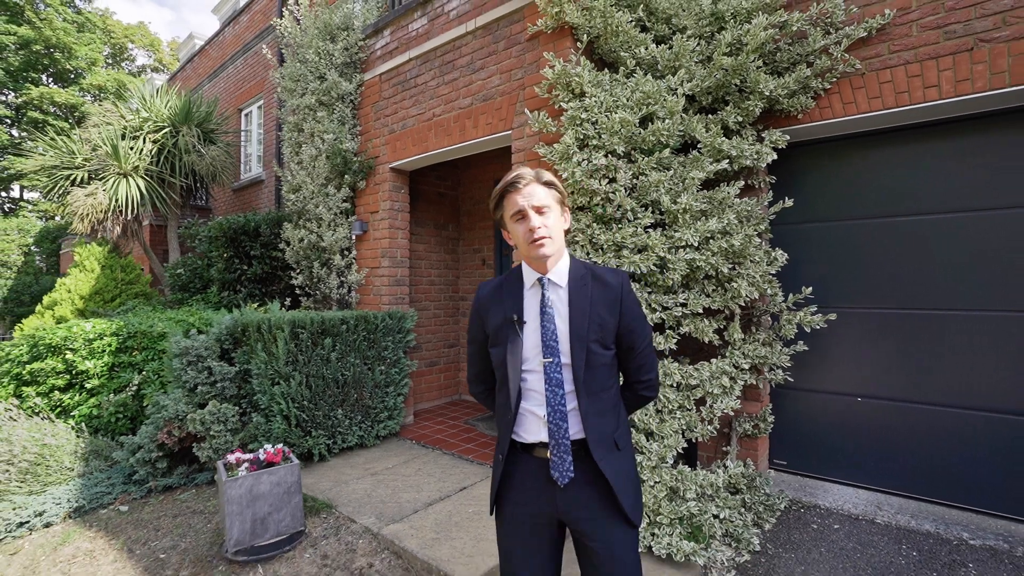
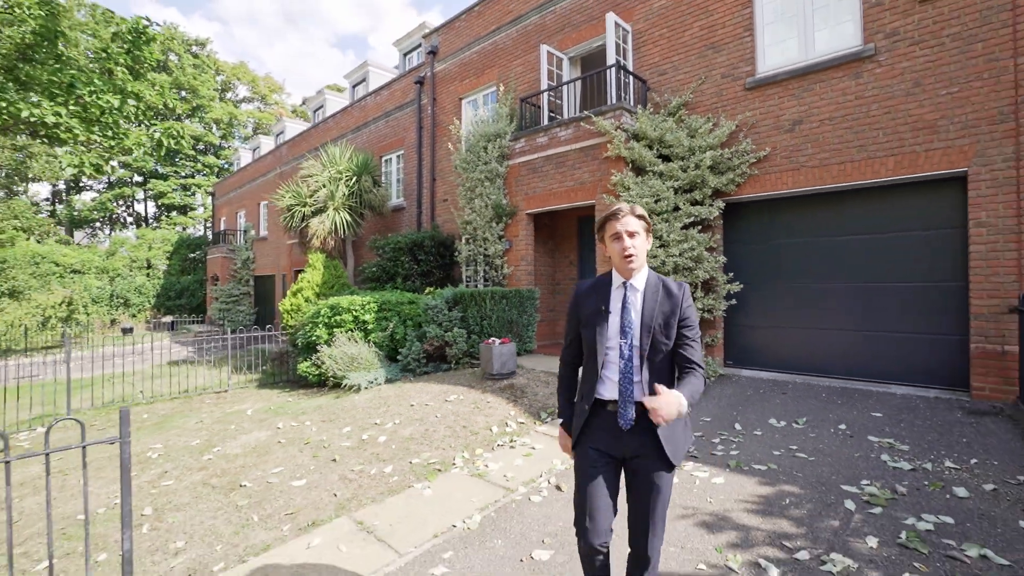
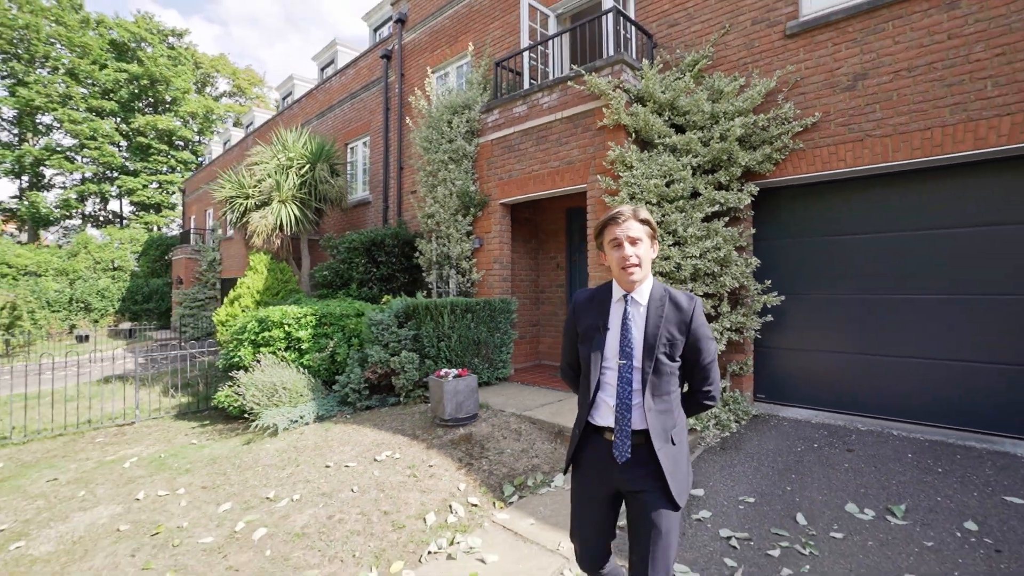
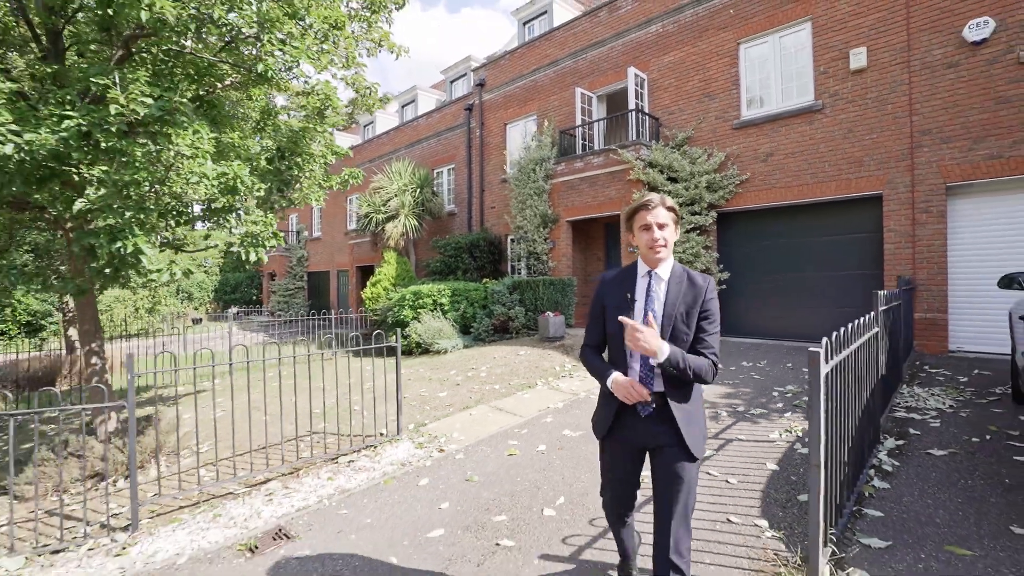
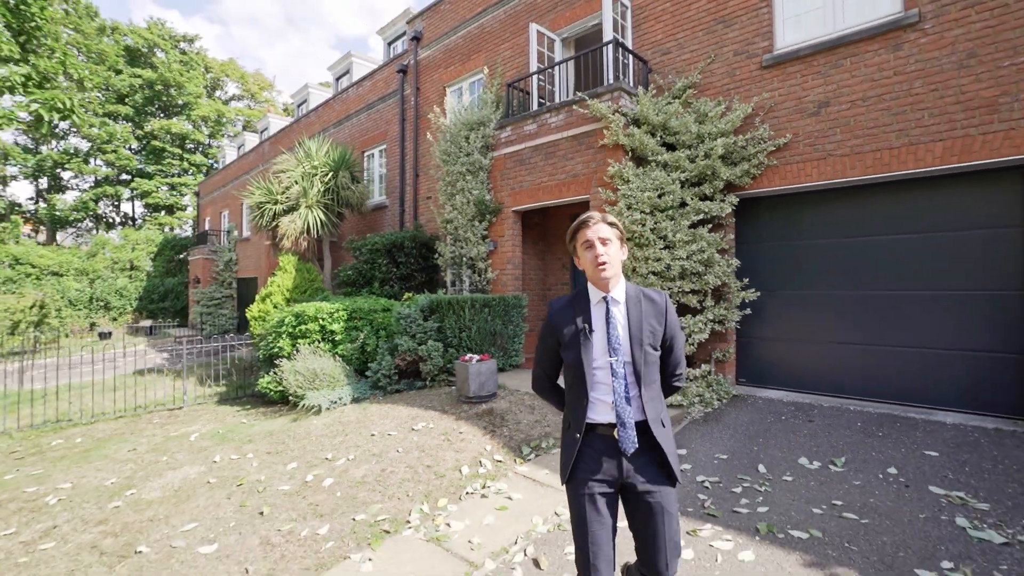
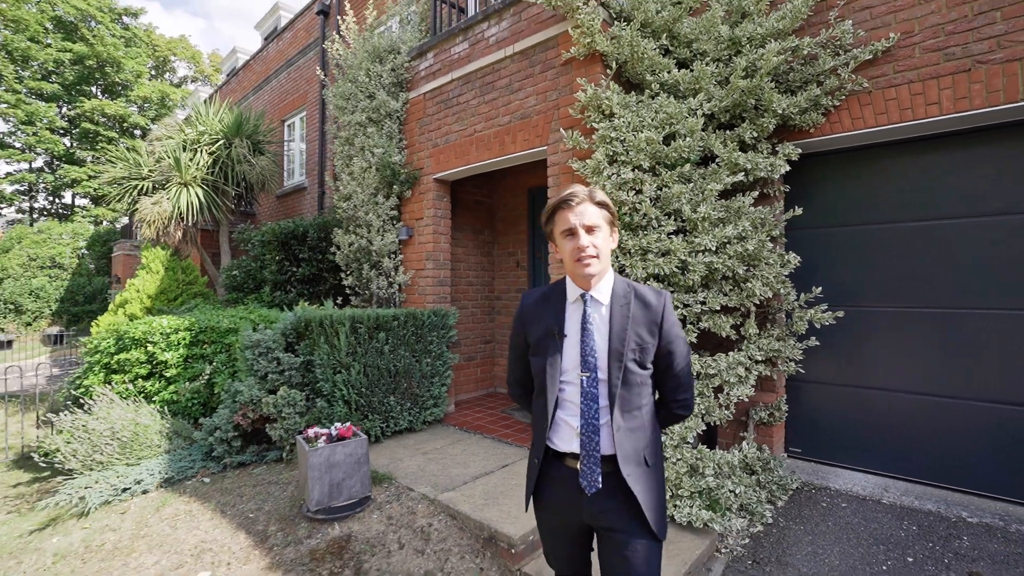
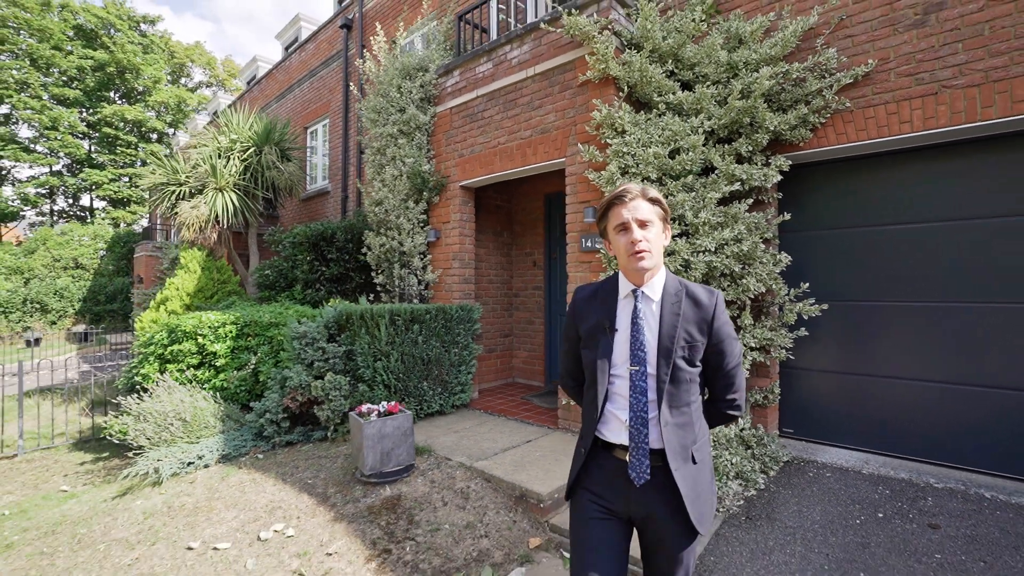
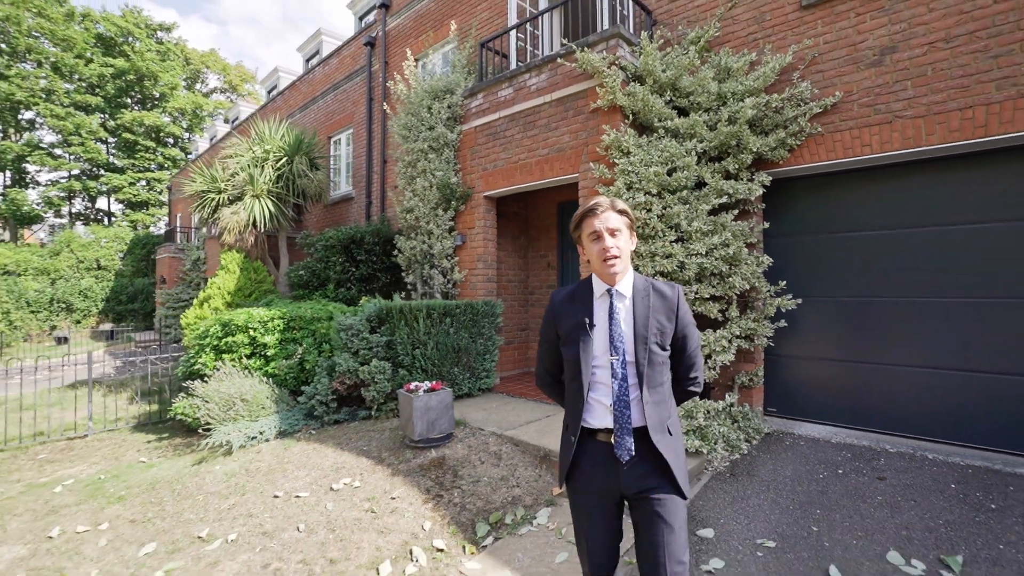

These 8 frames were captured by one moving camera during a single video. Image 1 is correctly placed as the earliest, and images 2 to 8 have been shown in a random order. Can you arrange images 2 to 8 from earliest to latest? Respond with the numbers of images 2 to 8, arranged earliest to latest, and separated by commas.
6, 7, 8, 3, 5, 2, 4
